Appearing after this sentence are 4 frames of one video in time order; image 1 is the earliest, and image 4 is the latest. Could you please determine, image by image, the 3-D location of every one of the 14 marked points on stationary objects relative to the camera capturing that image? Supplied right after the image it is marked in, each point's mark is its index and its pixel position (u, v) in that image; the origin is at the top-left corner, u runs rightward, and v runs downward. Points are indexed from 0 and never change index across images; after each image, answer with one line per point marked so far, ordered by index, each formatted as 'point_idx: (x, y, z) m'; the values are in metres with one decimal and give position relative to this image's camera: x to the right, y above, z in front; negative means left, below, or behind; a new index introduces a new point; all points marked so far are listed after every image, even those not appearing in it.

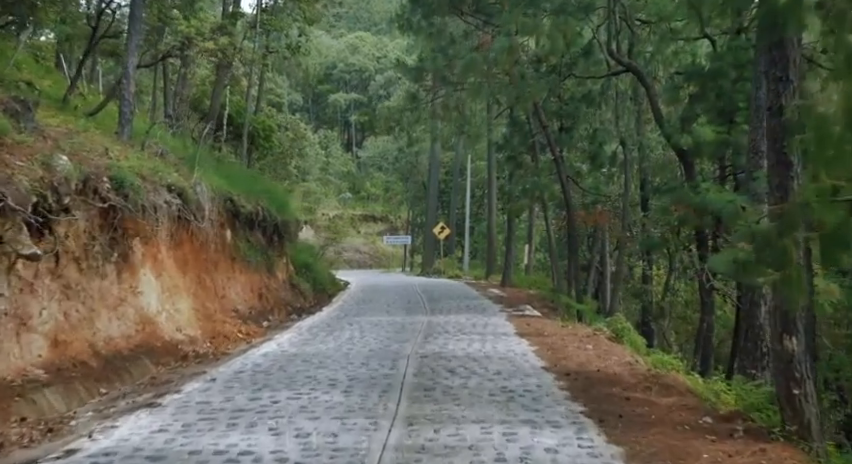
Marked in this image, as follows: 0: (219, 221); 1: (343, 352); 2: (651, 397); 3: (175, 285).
0: (-3.7, +0.2, +18.6) m
1: (-1.1, -1.5, +13.2) m
2: (+1.9, -1.4, +8.9) m
3: (-3.6, -0.8, +14.8) m
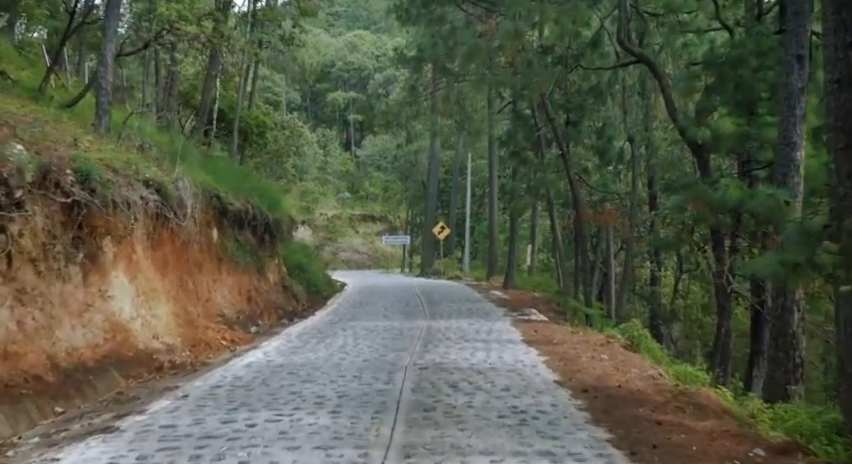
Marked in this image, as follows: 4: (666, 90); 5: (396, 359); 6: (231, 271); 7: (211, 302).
0: (-3.7, +0.2, +17.4) m
1: (-1.1, -1.5, +12.1) m
2: (+1.9, -1.4, +7.7) m
3: (-3.6, -0.7, +13.7) m
4: (+4.6, +2.7, +19.7) m
5: (-0.4, -1.5, +12.2) m
6: (-3.5, -0.7, +18.9) m
7: (-3.5, -1.1, +16.8) m
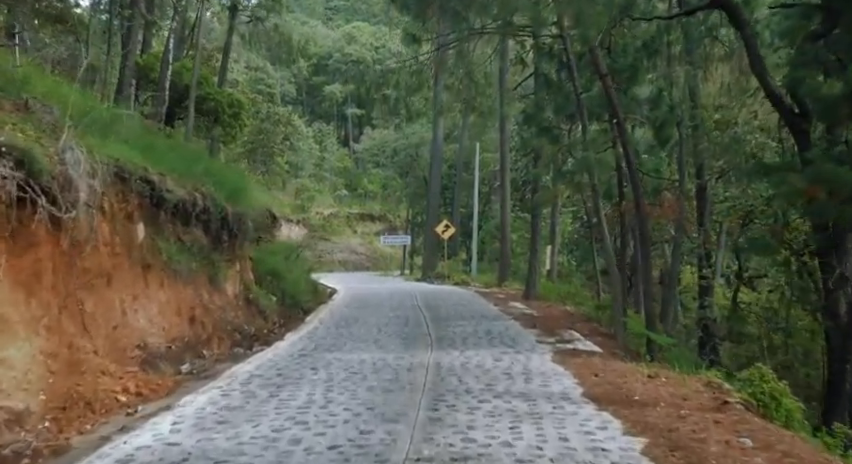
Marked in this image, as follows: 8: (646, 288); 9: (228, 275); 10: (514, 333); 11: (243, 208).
0: (-3.6, +0.3, +12.3) m
1: (-1.0, -1.5, +7.0) m
2: (+2.0, -1.4, +2.6) m
3: (-3.5, -0.7, +8.6) m
4: (+4.6, +2.7, +14.6) m
5: (-0.3, -1.5, +7.2) m
6: (-3.5, -0.7, +13.8) m
7: (-3.4, -1.1, +11.7) m
8: (+3.2, -0.8, +14.9) m
9: (-3.2, -0.7, +17.1) m
10: (+1.3, -1.5, +15.6) m
11: (-3.3, +0.4, +18.7) m
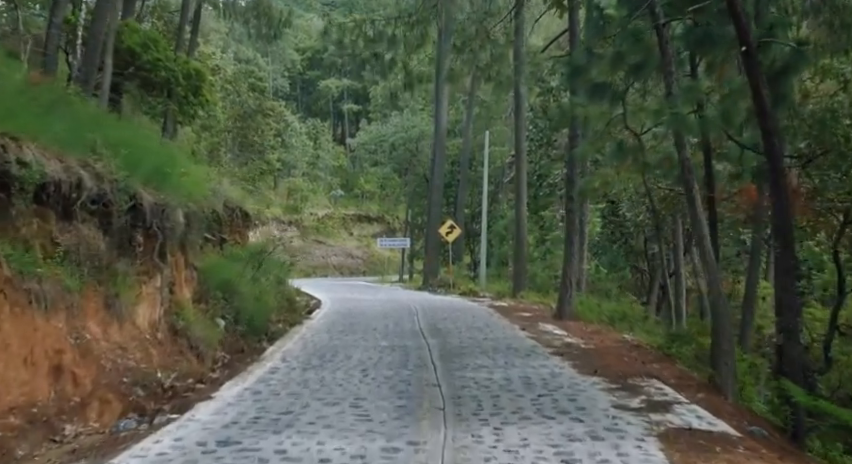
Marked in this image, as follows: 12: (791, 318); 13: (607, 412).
0: (-3.6, +0.3, +6.8) m
1: (-0.9, -1.4, +1.5) m
2: (+2.1, -1.3, -2.9) m
3: (-3.4, -0.7, +3.1) m
4: (+4.7, +2.7, +9.1) m
5: (-0.2, -1.4, +1.7) m
6: (-3.4, -0.6, +8.3) m
7: (-3.3, -1.1, +6.2) m
8: (+3.3, -0.8, +9.4) m
9: (-3.2, -0.7, +11.6) m
10: (+1.4, -1.5, +10.1) m
11: (-3.2, +0.5, +13.1) m
12: (+3.3, -0.8, +9.4) m
13: (+1.5, -1.5, +8.7) m
